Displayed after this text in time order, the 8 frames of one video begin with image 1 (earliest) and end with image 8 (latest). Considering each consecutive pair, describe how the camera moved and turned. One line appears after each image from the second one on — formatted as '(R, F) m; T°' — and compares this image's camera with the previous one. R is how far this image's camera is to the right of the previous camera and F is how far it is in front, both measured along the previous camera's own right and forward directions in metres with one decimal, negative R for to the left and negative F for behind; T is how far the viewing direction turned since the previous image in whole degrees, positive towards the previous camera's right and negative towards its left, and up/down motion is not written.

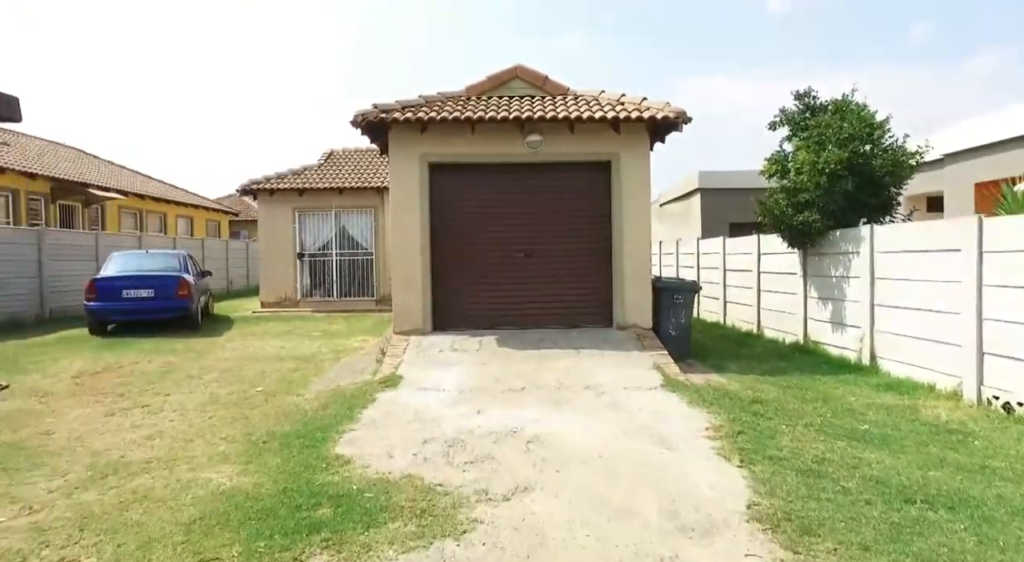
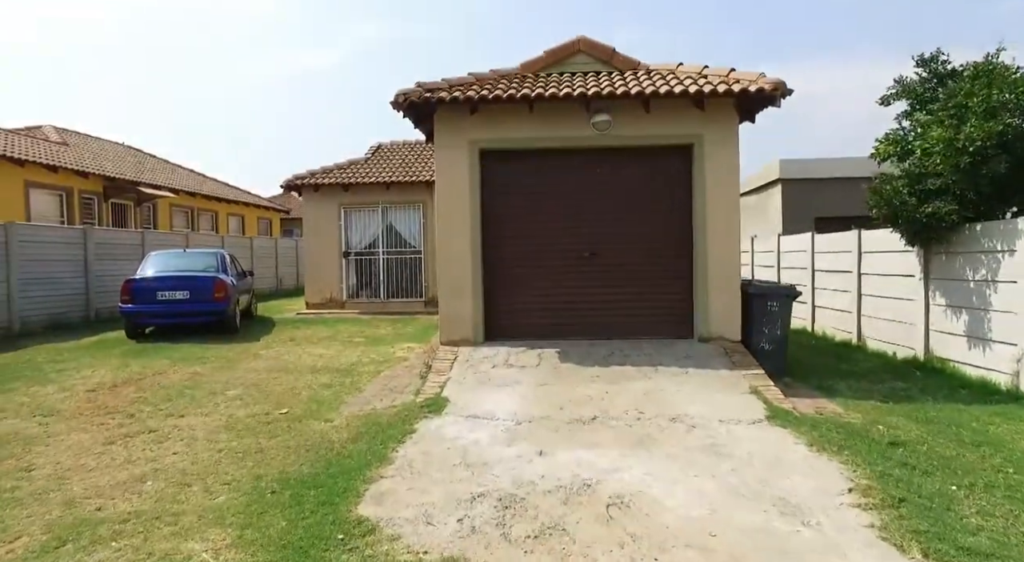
(-0.1, +1.1) m; -5°
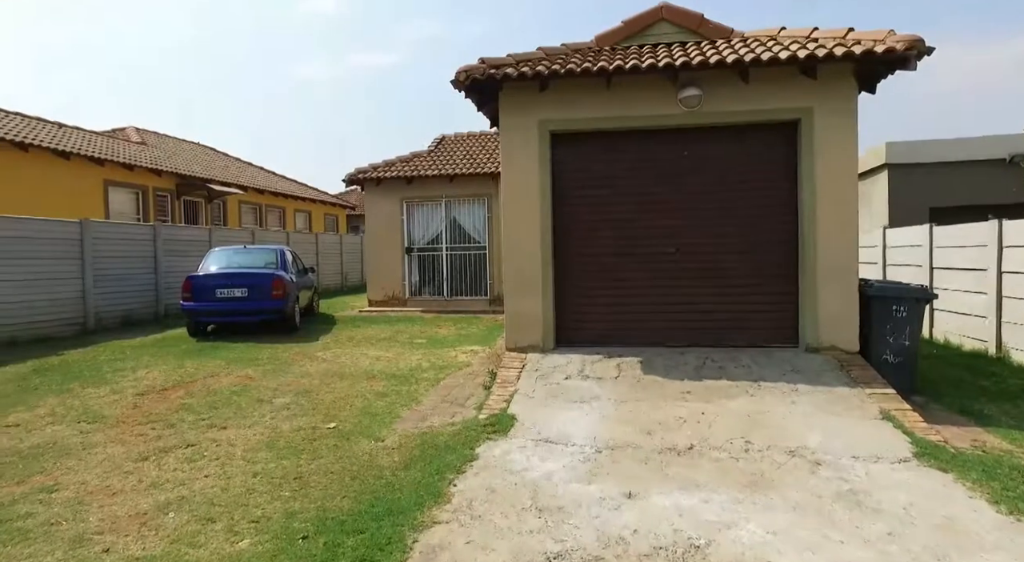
(-0.1, +0.8) m; -6°
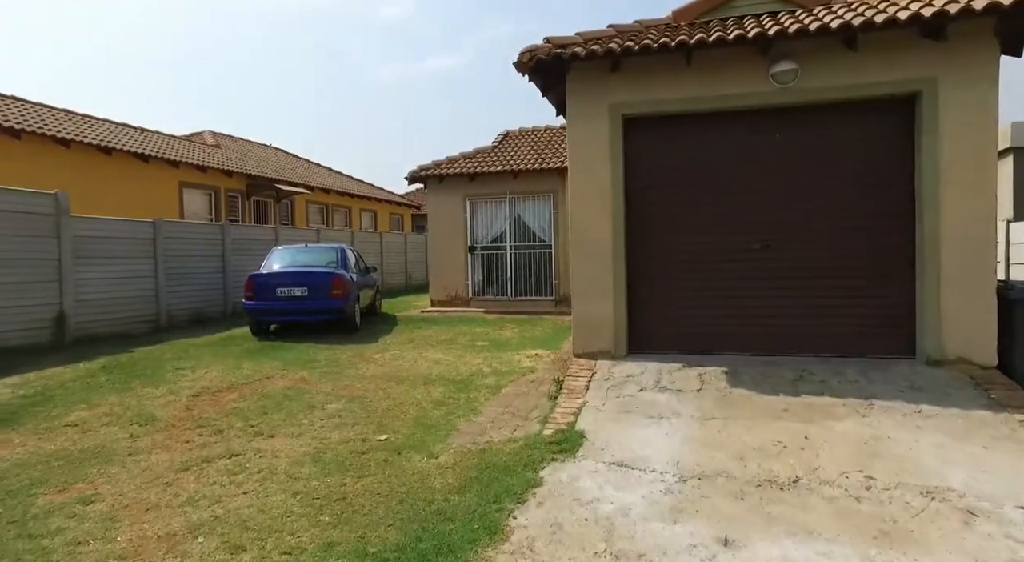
(0.0, +0.6) m; -6°
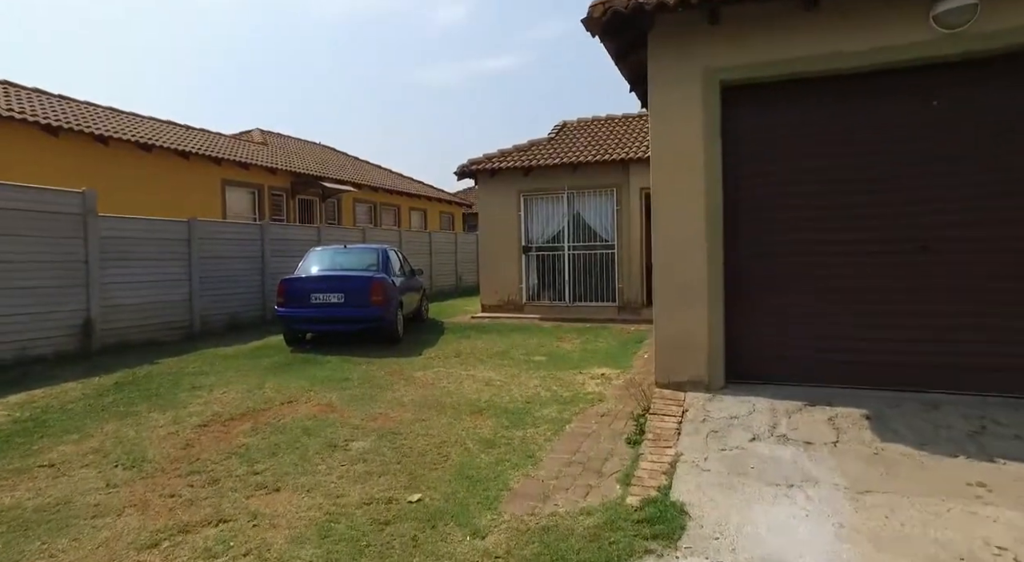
(-0.1, +1.2) m; -5°
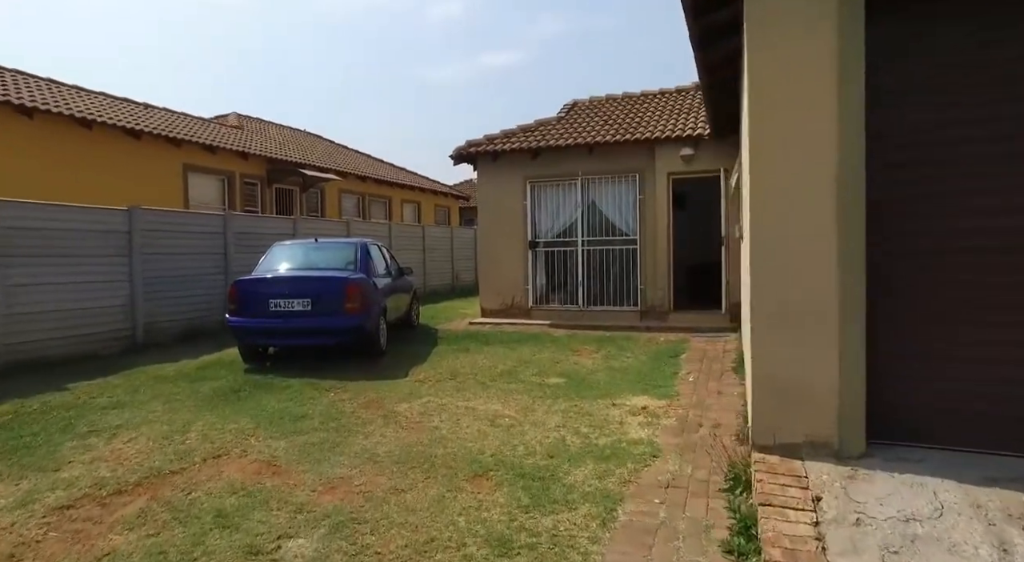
(-0.2, +1.8) m; 0°
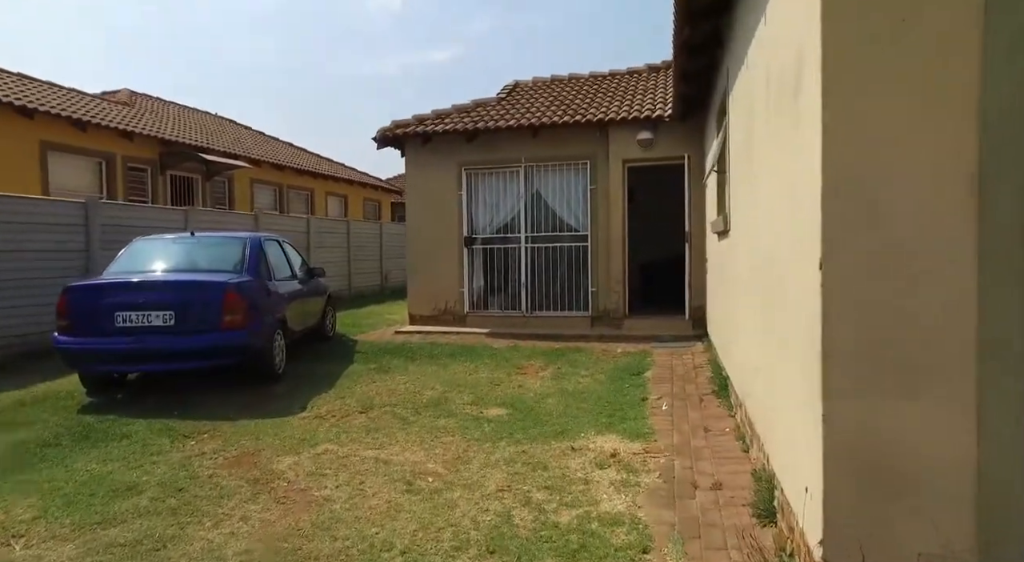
(+0.1, +1.5) m; +6°
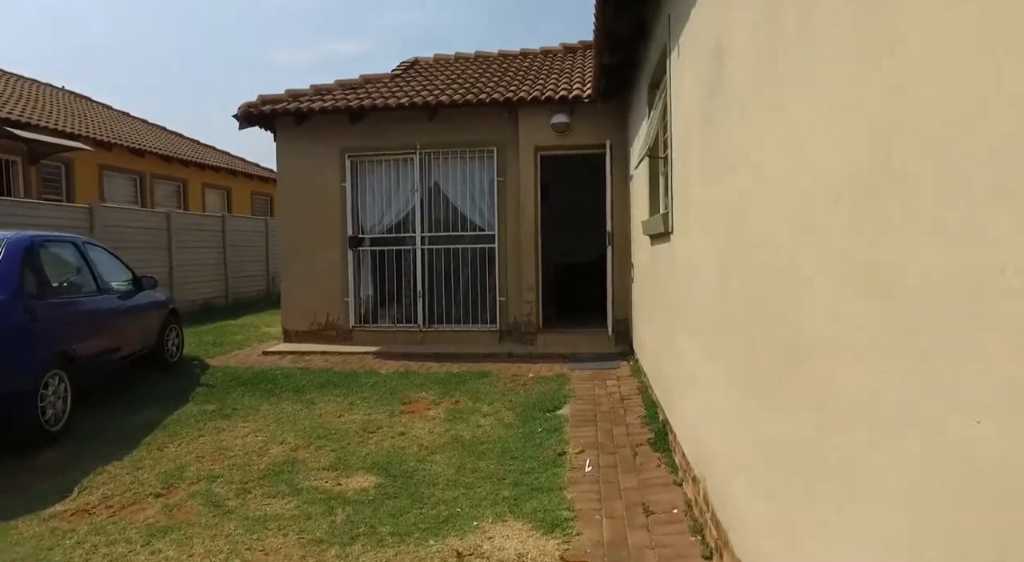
(+0.3, +1.4) m; +8°
